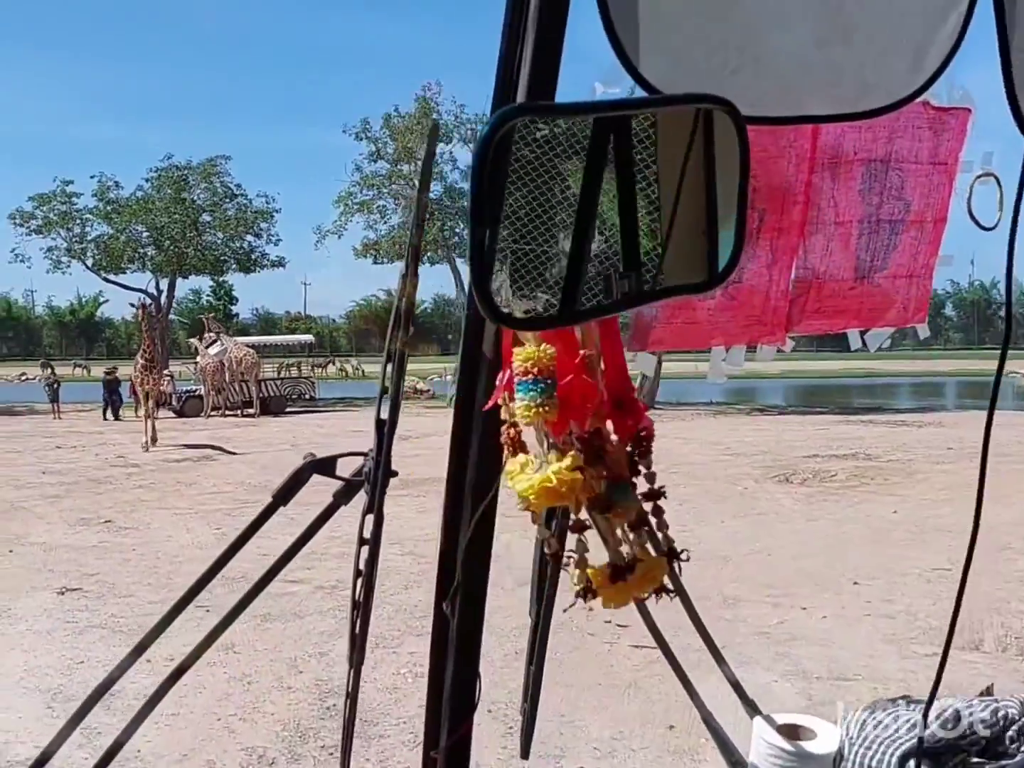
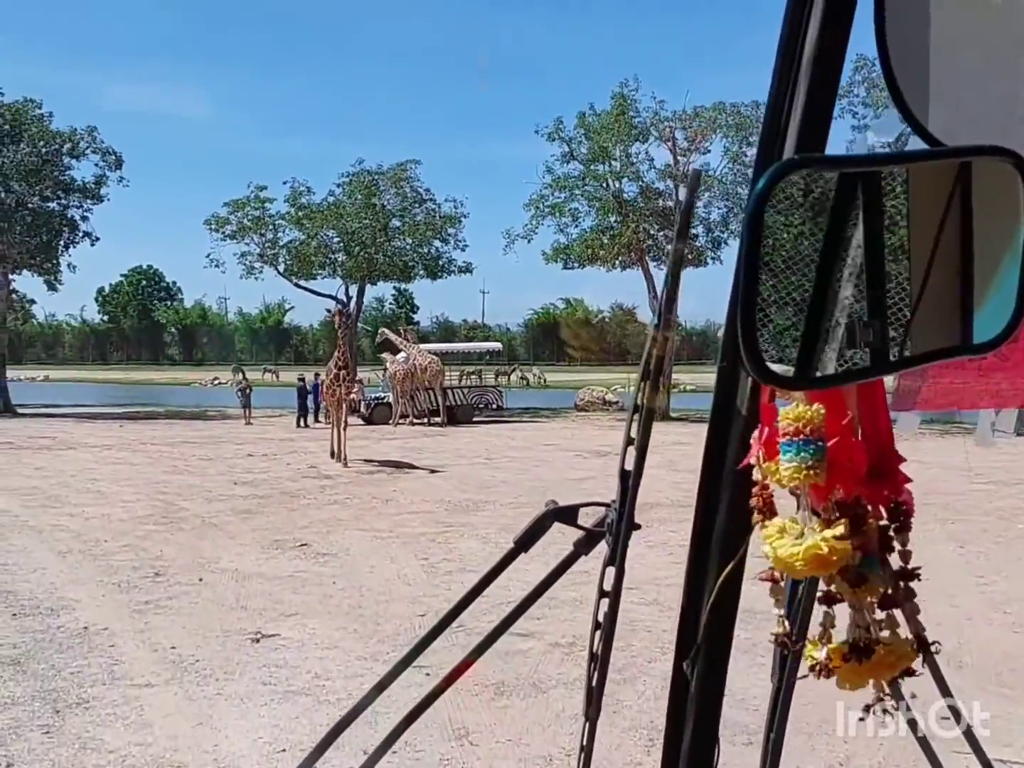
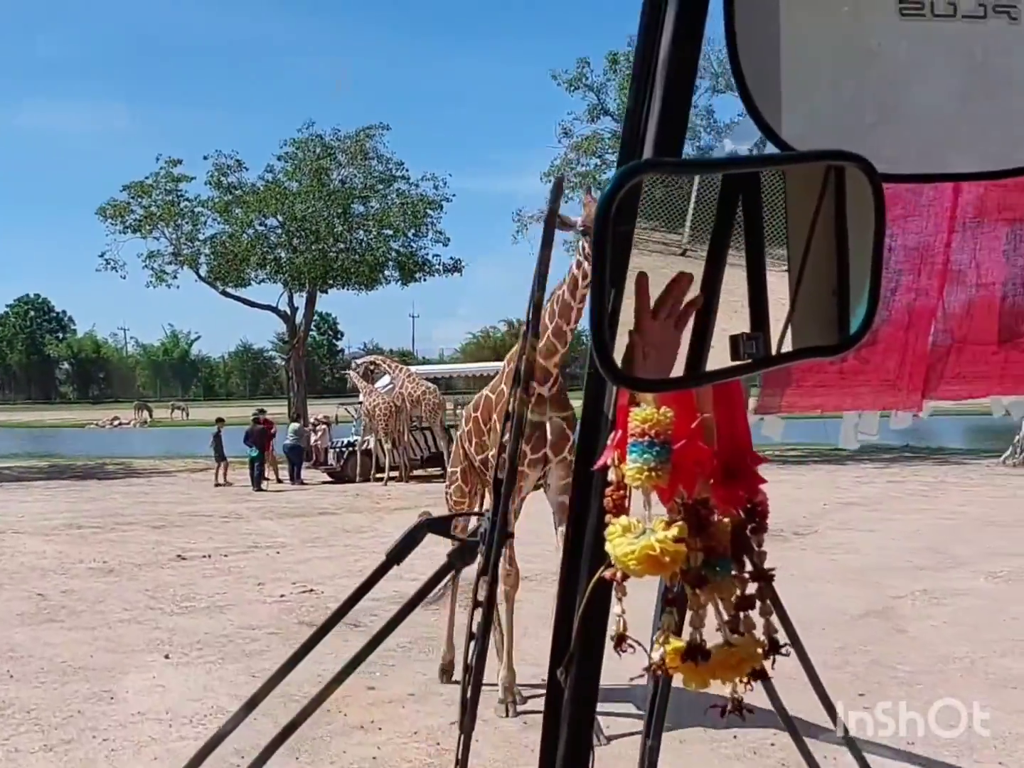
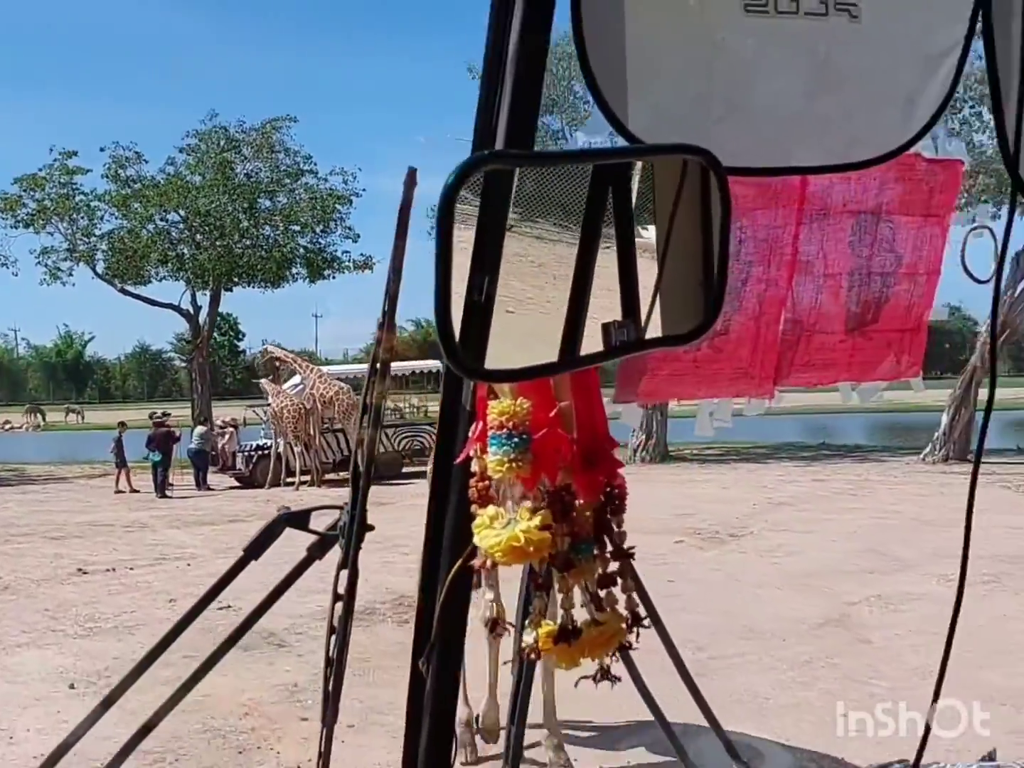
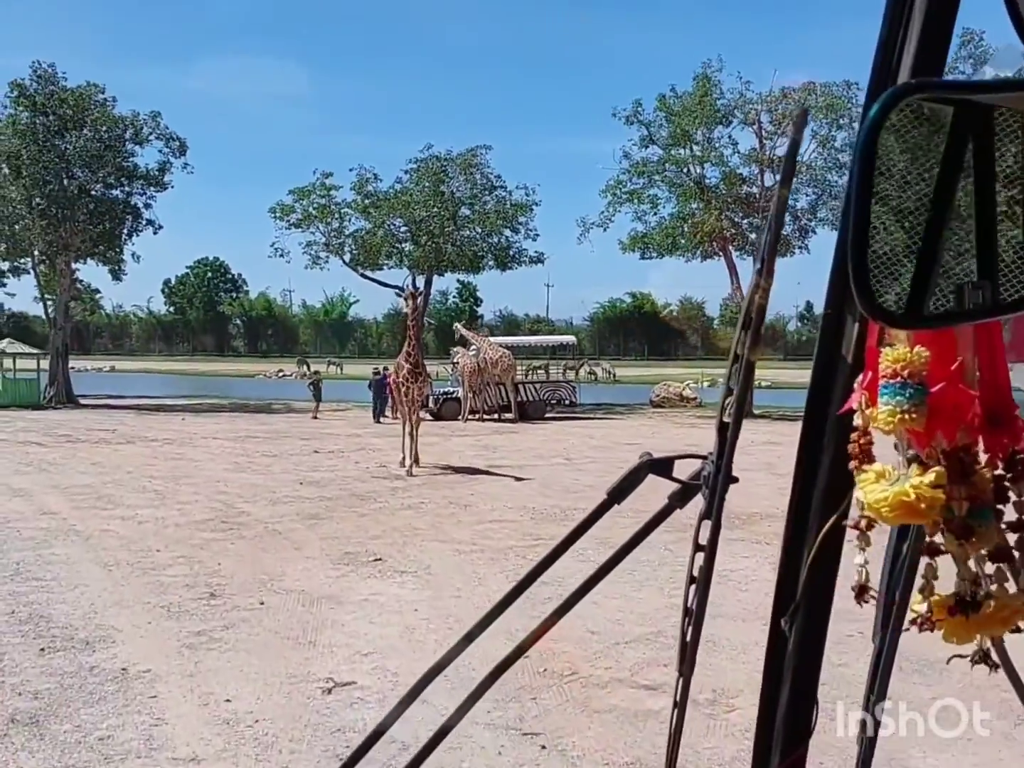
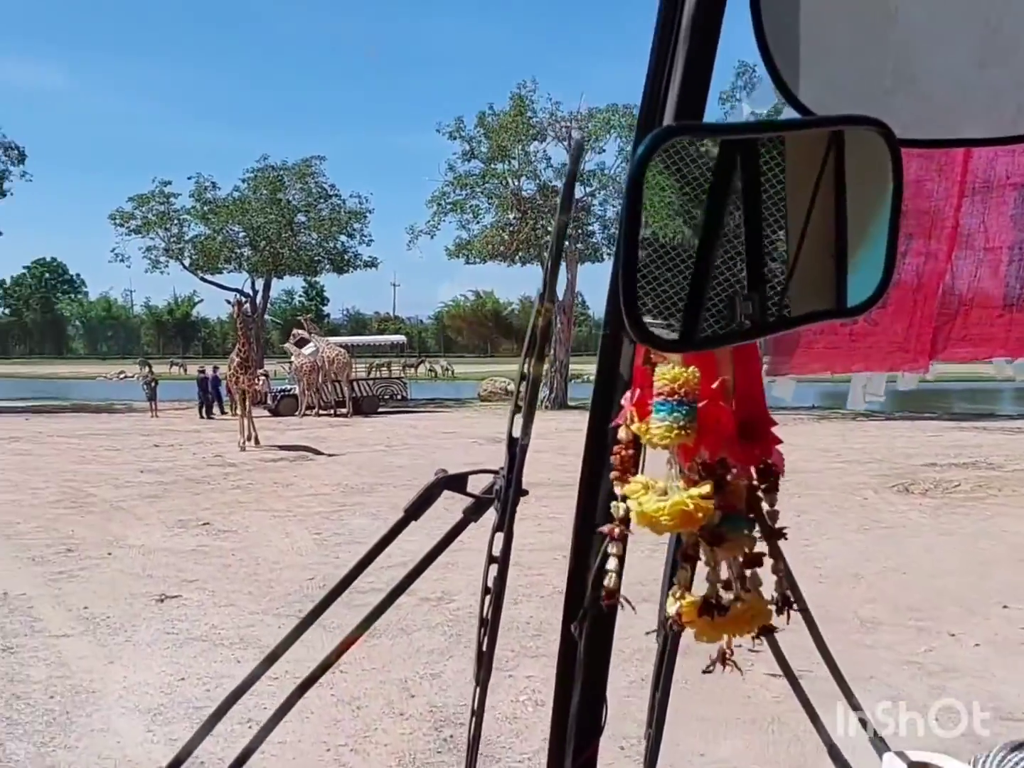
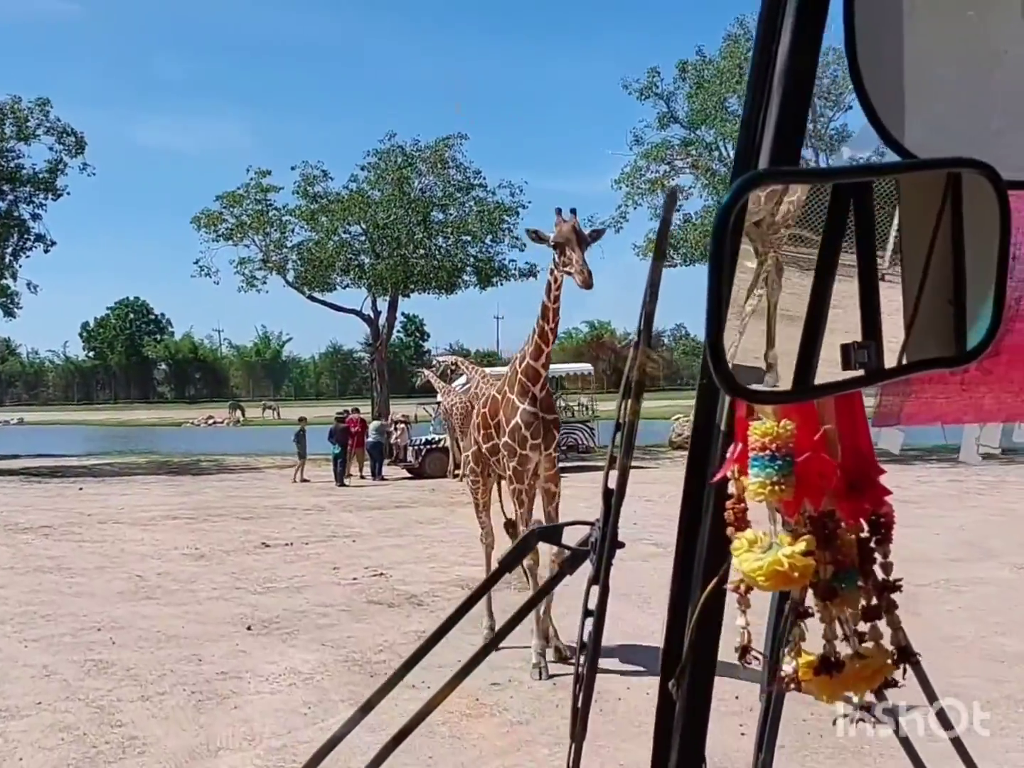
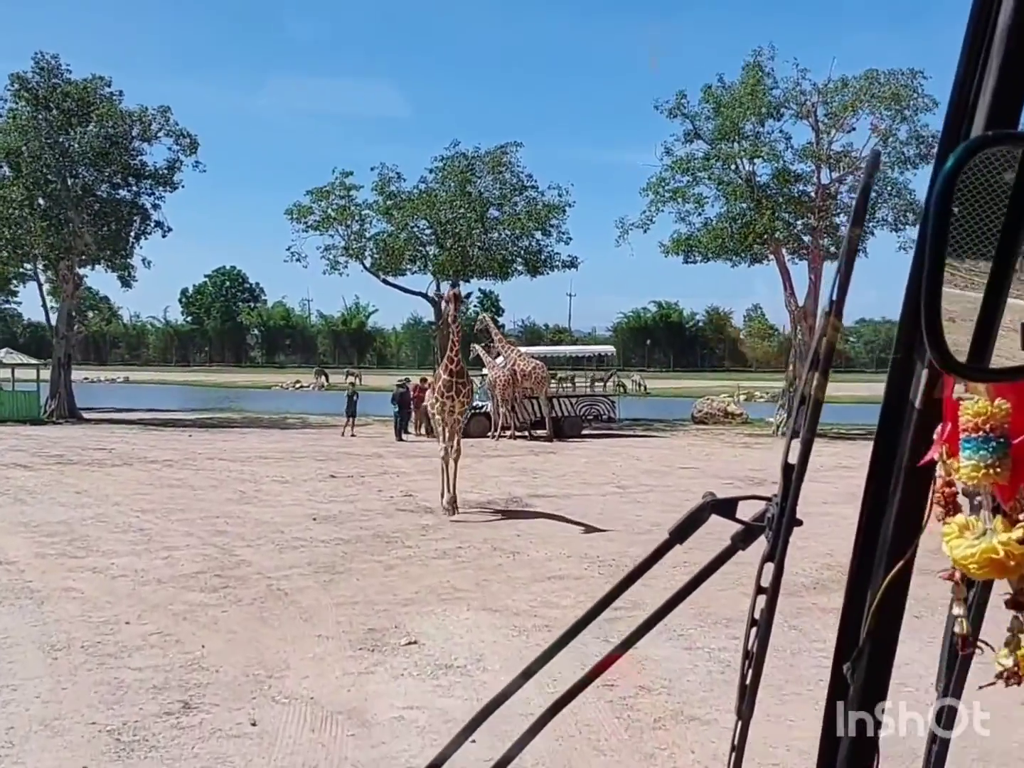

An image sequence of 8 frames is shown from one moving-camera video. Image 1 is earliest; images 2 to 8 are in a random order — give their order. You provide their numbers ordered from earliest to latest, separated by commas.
6, 2, 5, 8, 7, 3, 4
